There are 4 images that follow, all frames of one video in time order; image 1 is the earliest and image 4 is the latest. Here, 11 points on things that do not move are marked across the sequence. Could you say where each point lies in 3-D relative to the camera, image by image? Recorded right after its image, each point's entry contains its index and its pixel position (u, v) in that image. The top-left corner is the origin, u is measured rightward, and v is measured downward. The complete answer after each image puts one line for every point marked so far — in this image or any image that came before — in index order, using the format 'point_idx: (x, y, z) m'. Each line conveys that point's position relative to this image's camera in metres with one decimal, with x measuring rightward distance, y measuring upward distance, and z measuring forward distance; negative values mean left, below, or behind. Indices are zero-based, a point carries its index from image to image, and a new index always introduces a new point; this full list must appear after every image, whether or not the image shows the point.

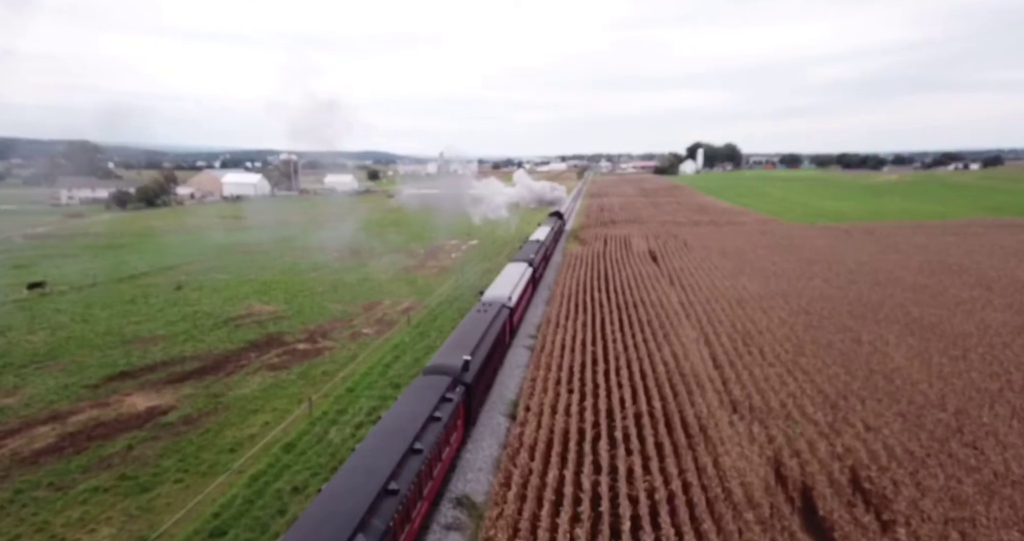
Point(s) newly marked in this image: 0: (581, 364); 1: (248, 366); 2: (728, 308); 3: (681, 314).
0: (+1.8, -2.4, +14.2) m
1: (-7.5, -2.7, +15.5) m
2: (+7.1, -1.3, +17.9) m
3: (+5.5, -1.4, +18.0) m
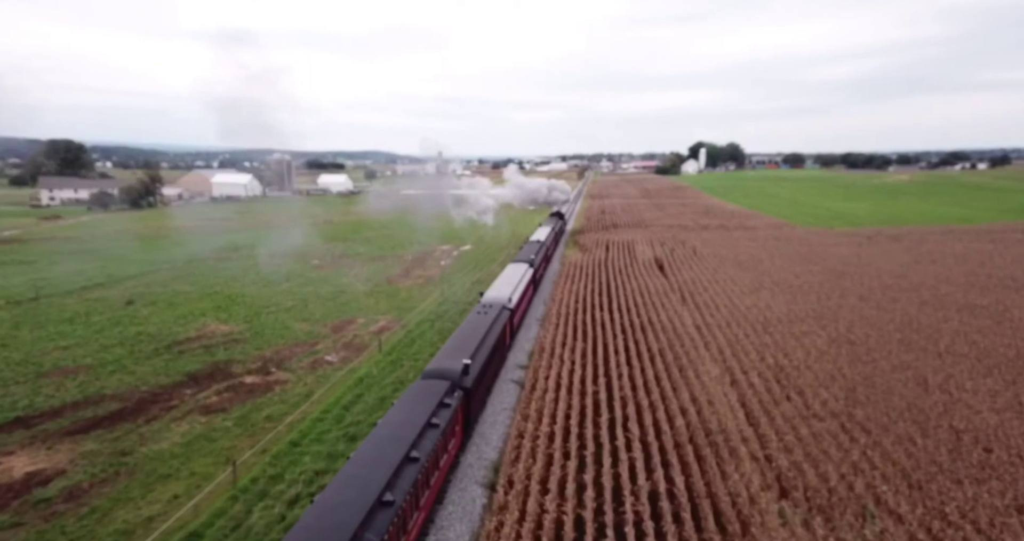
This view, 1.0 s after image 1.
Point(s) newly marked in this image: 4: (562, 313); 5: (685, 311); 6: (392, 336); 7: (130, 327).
0: (+1.4, -3.0, +11.5) m
1: (-7.9, -3.2, +12.8) m
2: (+6.7, -1.8, +15.2) m
3: (+5.1, -1.9, +15.3) m
4: (+1.7, -1.5, +19.1) m
5: (+5.7, -1.4, +17.9) m
6: (-4.1, -2.3, +18.7) m
7: (-13.3, -2.0, +19.0) m
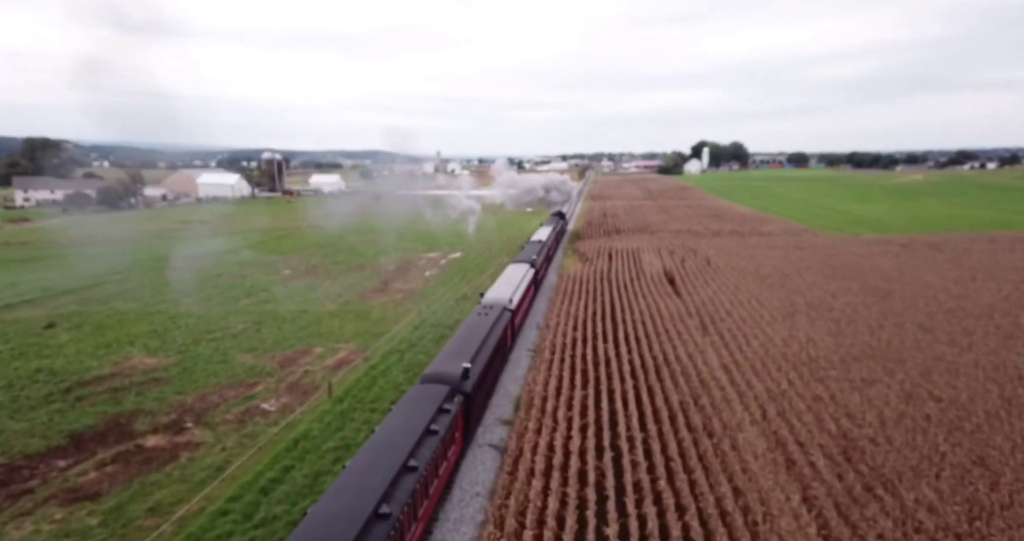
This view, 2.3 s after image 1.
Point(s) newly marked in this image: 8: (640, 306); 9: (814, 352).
0: (+1.0, -3.6, +8.2) m
1: (-8.3, -3.9, +9.5) m
2: (+6.3, -2.4, +11.9) m
3: (+4.7, -2.6, +12.0) m
4: (+1.3, -2.1, +15.7) m
5: (+5.2, -2.0, +14.6) m
6: (-4.6, -2.9, +15.3) m
7: (-13.7, -2.6, +15.7) m
8: (+4.4, -1.3, +18.9) m
9: (+7.5, -2.0, +13.7) m
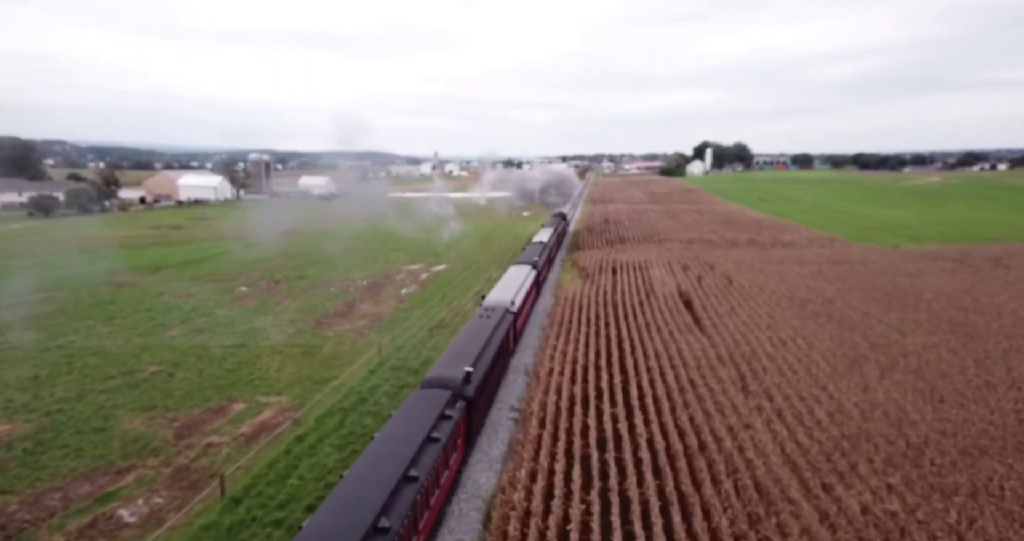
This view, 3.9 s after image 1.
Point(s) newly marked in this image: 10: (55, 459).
0: (+0.5, -4.4, +4.0) m
1: (-8.8, -4.7, +5.3) m
2: (+5.8, -3.2, +7.8) m
3: (+4.2, -3.4, +7.9) m
4: (+0.8, -2.9, +11.6) m
5: (+4.7, -2.8, +10.5) m
6: (-5.1, -3.7, +11.2) m
7: (-14.2, -3.4, +11.6) m
8: (+3.9, -2.1, +14.8) m
9: (+7.0, -2.8, +9.6) m
10: (-9.0, -3.7, +10.8) m
